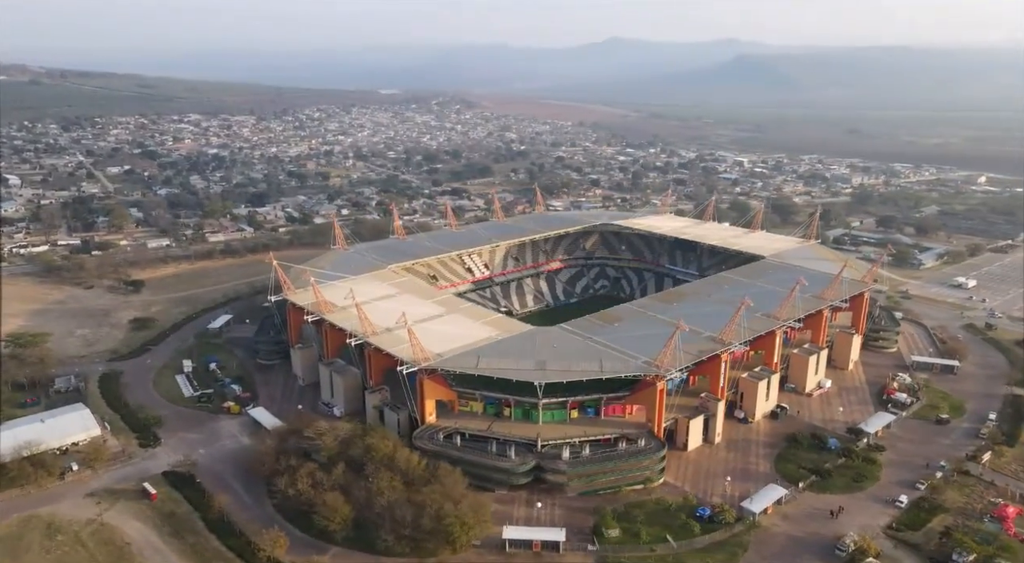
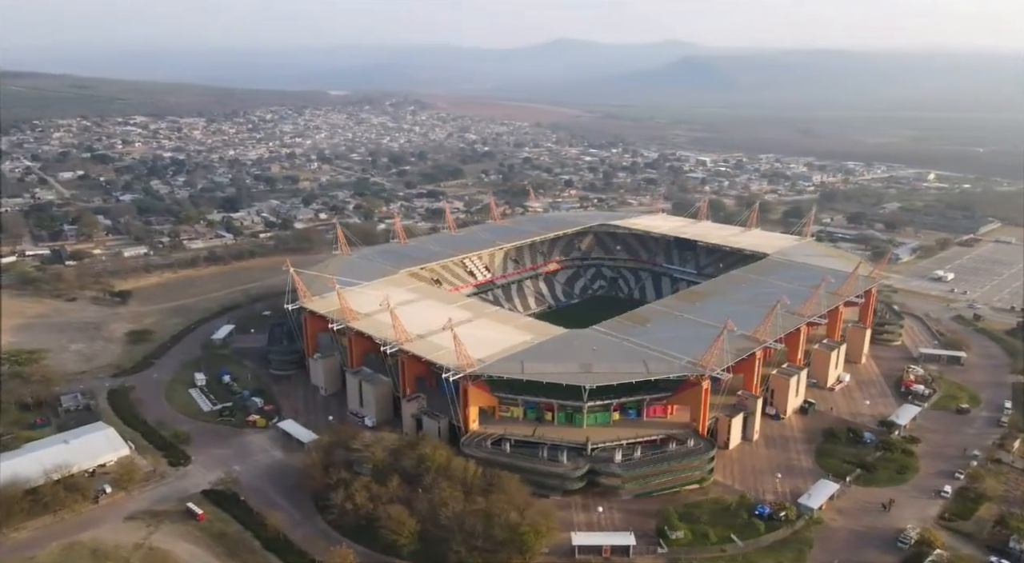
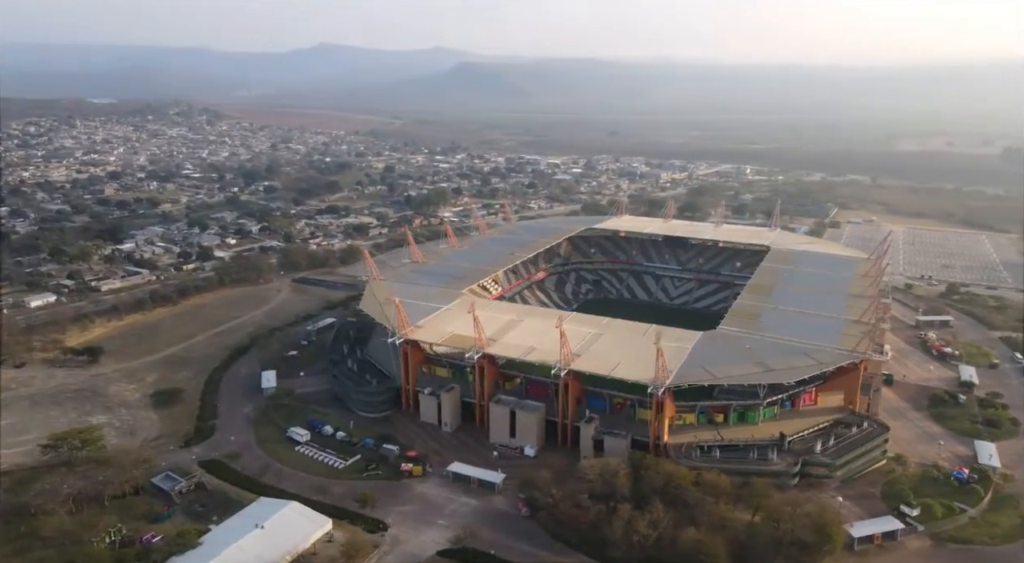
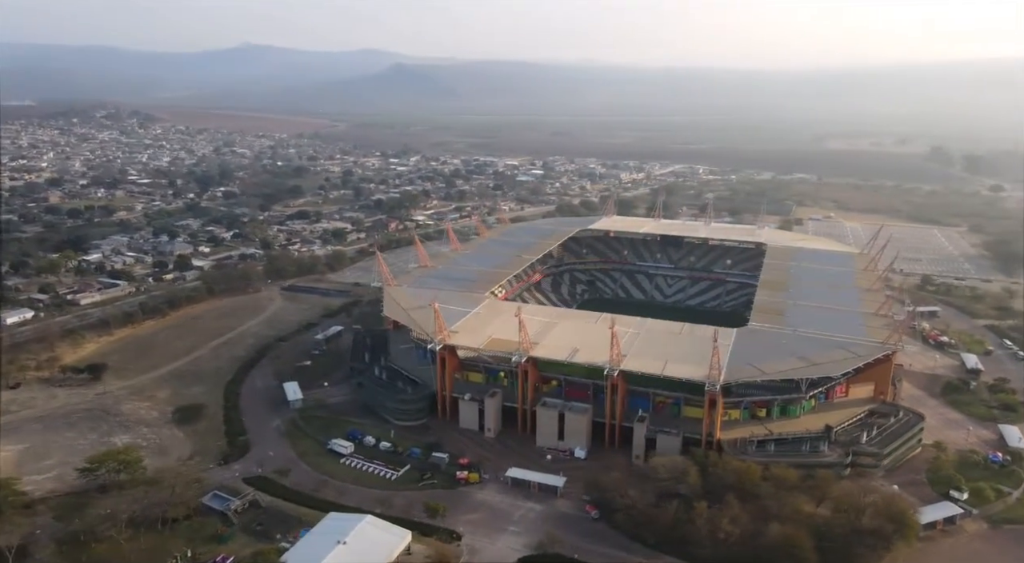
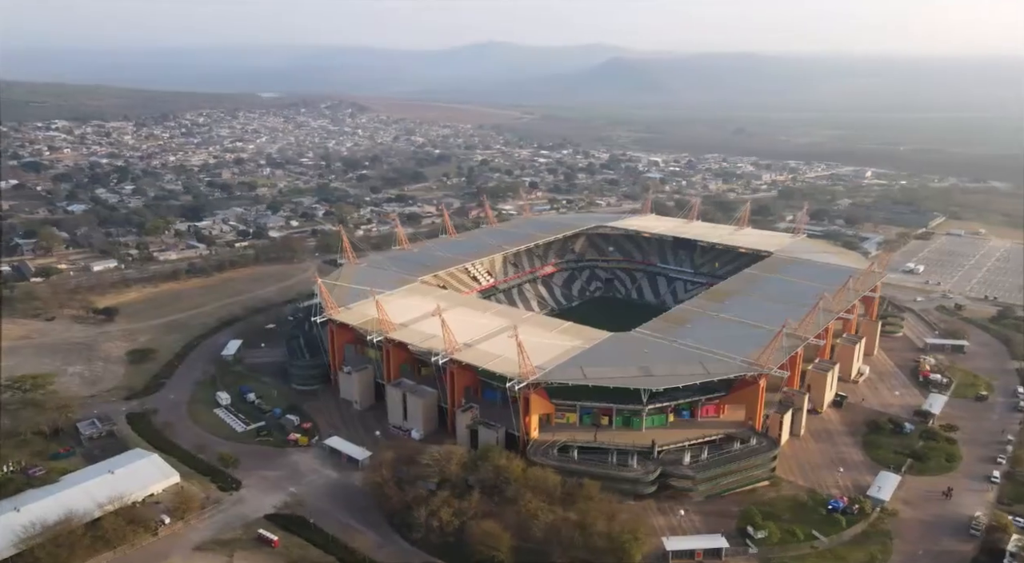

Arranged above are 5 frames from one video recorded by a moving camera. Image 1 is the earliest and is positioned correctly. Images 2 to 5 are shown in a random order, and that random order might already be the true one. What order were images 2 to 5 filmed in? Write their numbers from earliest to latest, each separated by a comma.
2, 5, 3, 4
